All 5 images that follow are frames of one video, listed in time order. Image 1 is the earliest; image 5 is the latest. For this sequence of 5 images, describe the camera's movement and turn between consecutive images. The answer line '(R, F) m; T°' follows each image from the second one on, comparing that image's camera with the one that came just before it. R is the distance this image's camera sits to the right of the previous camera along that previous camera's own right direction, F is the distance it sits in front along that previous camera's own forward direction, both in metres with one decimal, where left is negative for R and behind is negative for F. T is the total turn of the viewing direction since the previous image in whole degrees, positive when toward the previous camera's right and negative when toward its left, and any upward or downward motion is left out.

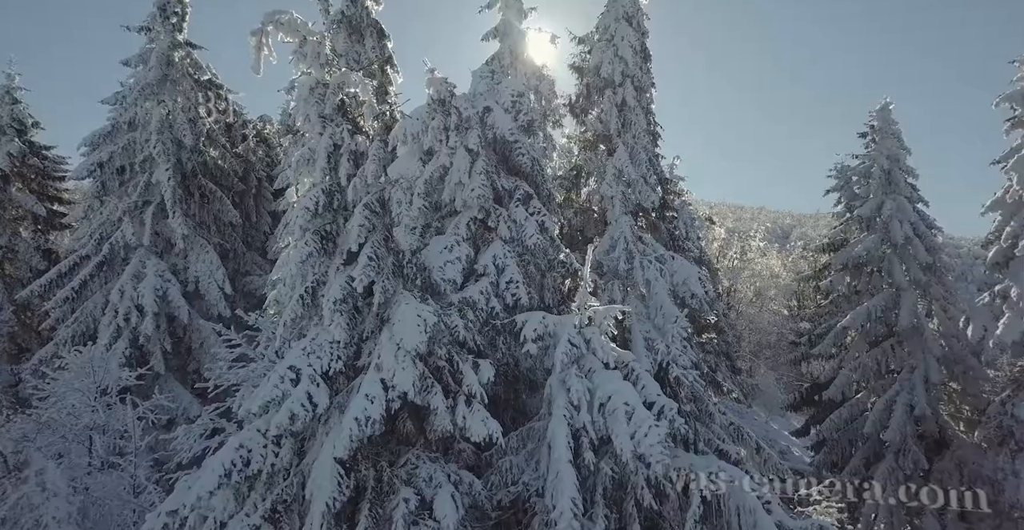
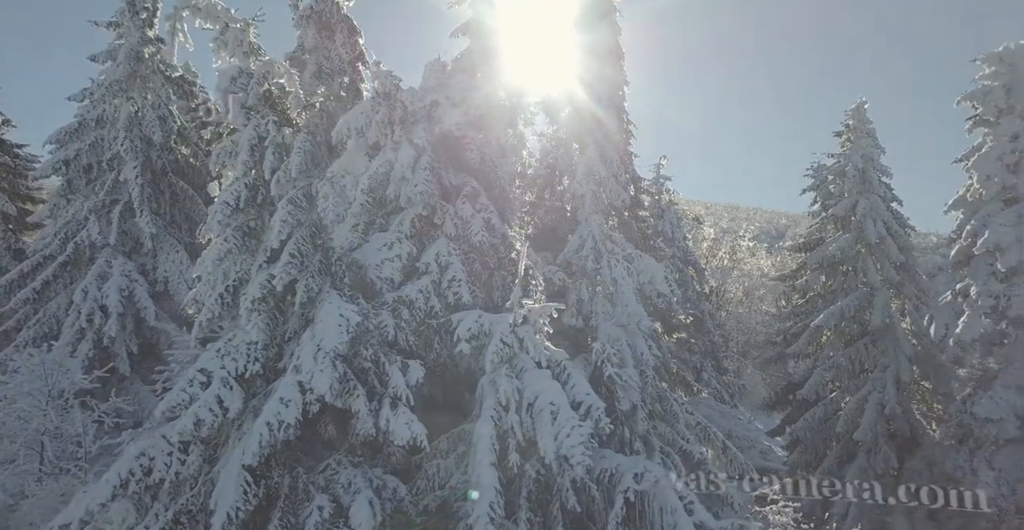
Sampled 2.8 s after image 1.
(+0.6, +0.2) m; +1°
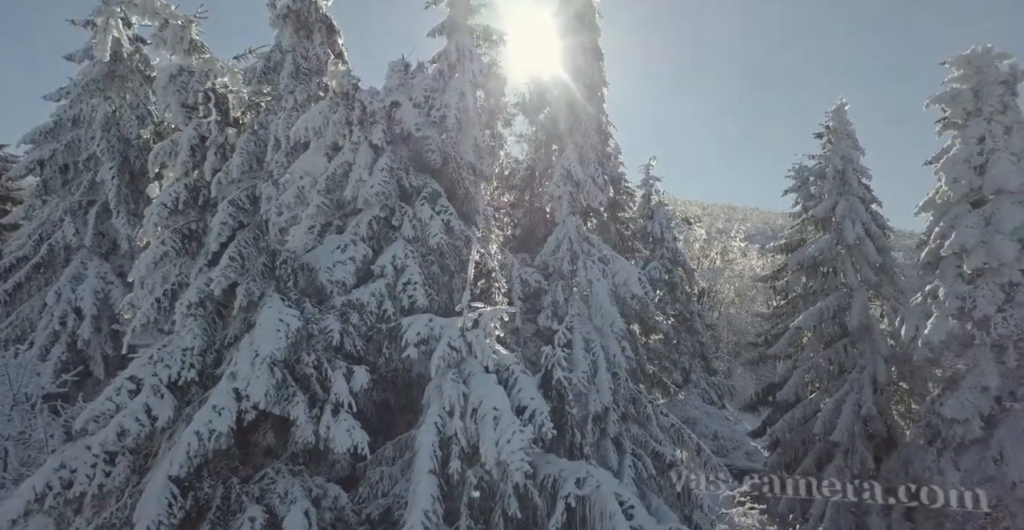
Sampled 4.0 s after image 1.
(+0.4, +0.1) m; +1°
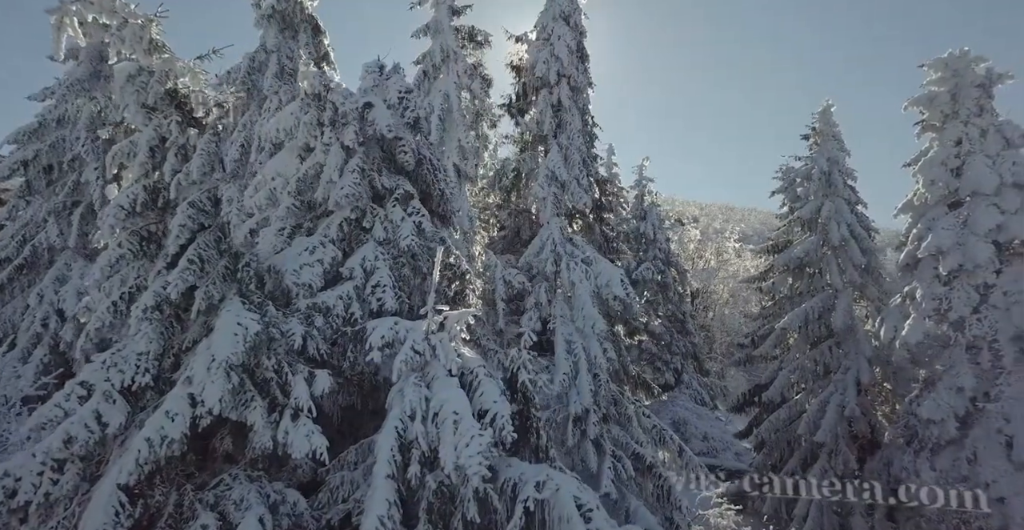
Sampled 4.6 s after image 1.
(+0.3, 0.0) m; +1°
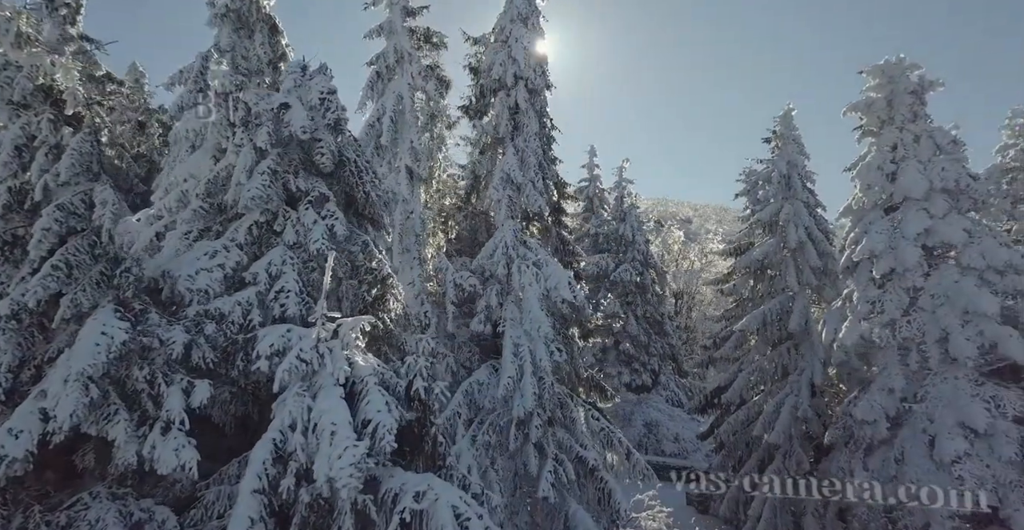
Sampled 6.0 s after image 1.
(+0.9, +0.1) m; +2°
